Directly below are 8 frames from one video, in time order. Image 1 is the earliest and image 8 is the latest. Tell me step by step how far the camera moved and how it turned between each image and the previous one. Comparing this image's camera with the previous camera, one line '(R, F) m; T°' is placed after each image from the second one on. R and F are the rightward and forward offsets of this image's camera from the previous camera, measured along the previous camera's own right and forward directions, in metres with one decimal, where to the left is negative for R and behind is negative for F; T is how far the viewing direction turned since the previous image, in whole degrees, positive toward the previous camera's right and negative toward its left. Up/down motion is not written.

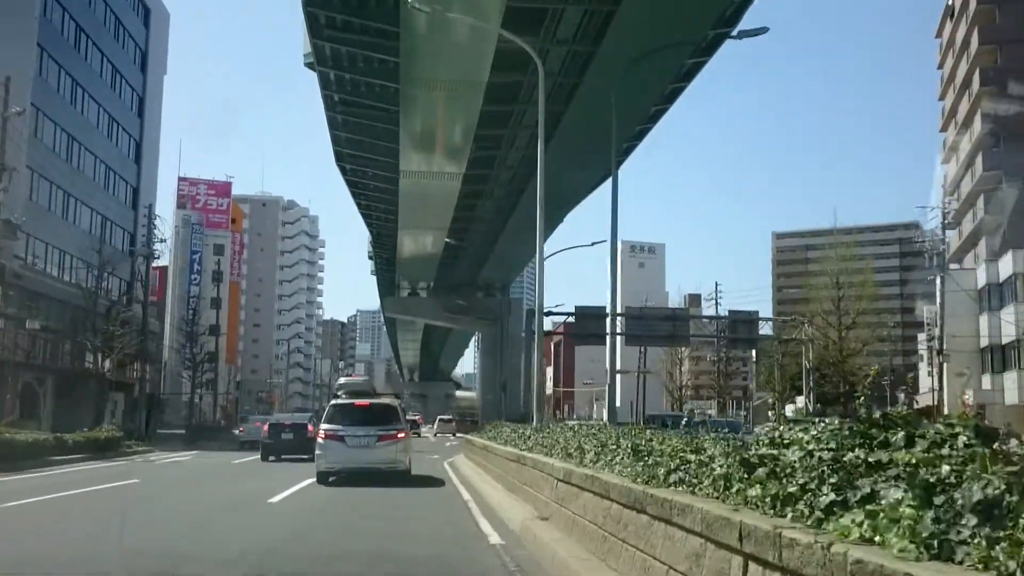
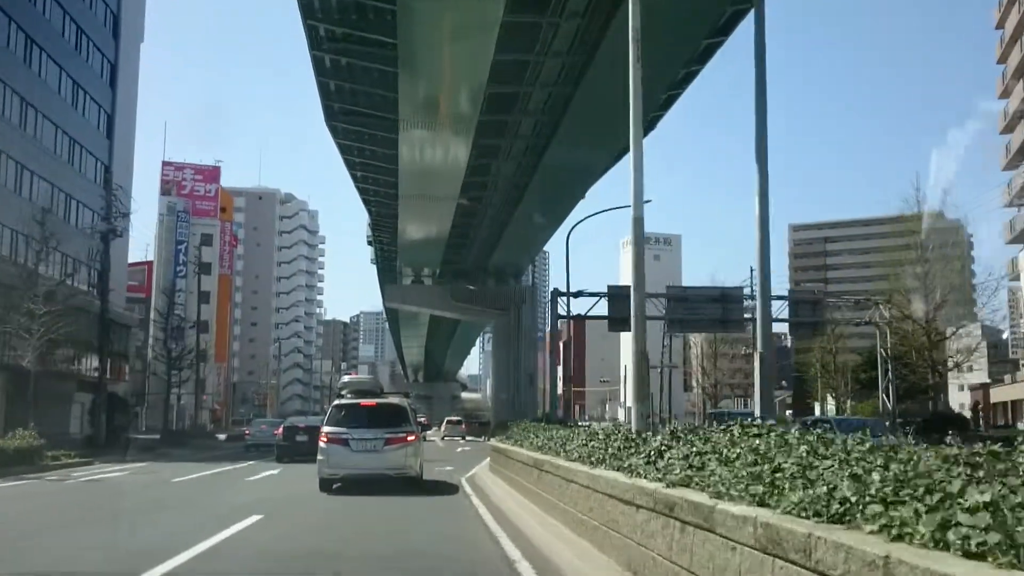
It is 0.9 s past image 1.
(-0.3, +3.5) m; 0°
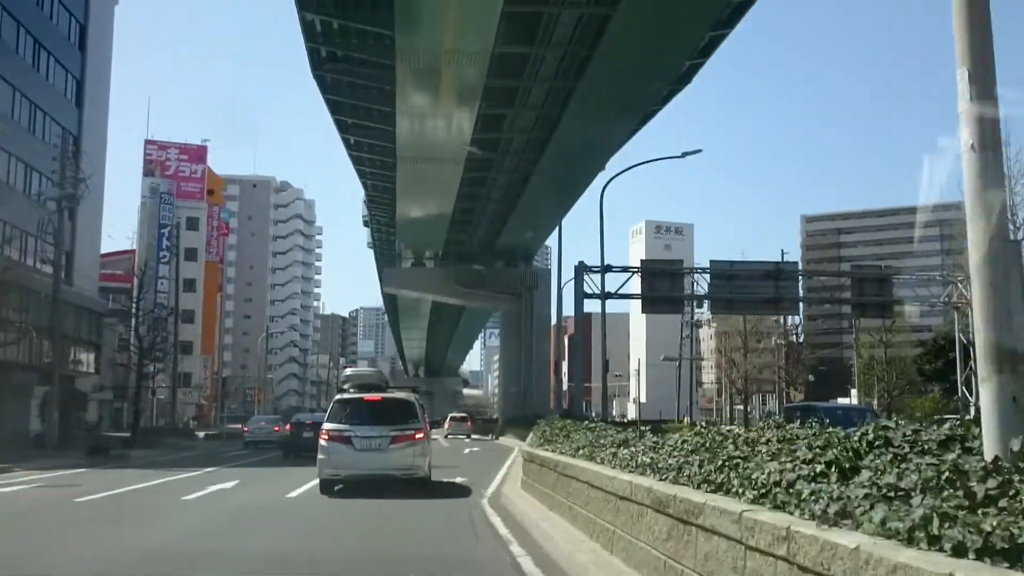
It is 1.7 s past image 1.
(-0.3, +2.8) m; 0°
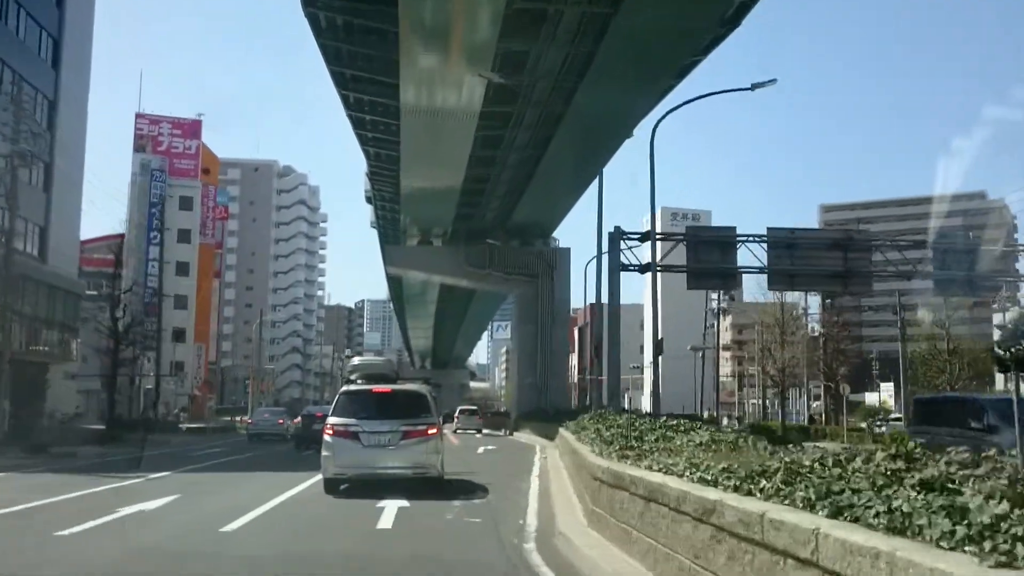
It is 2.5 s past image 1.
(-0.2, +2.4) m; 0°
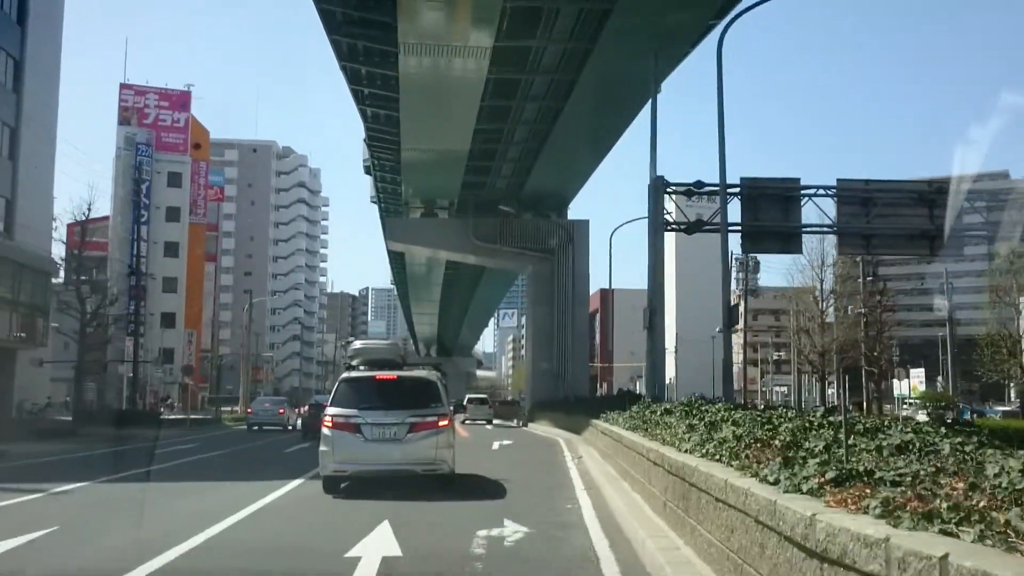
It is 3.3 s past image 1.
(-0.2, +2.3) m; 0°
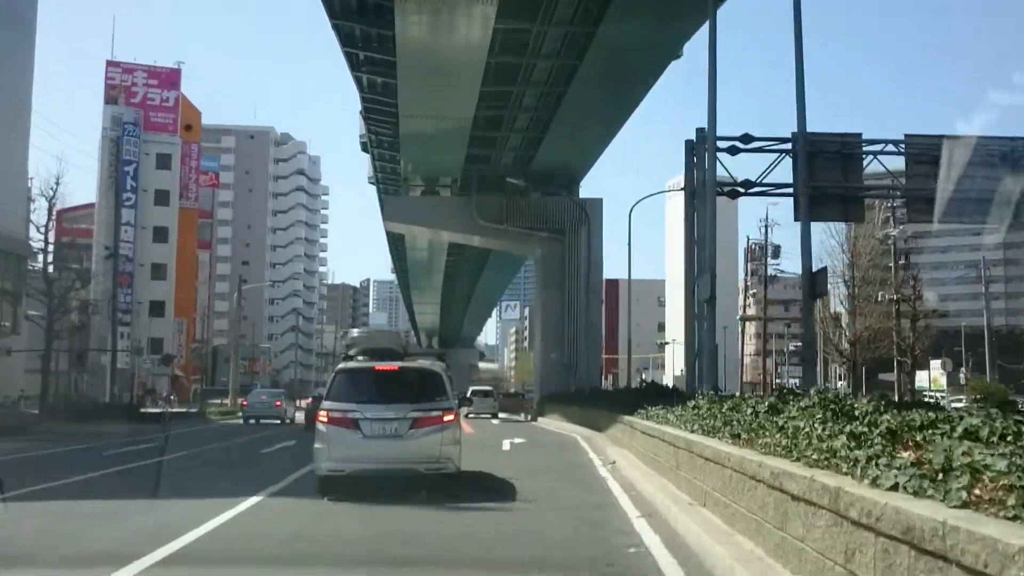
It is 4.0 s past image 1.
(-0.1, +1.6) m; 0°
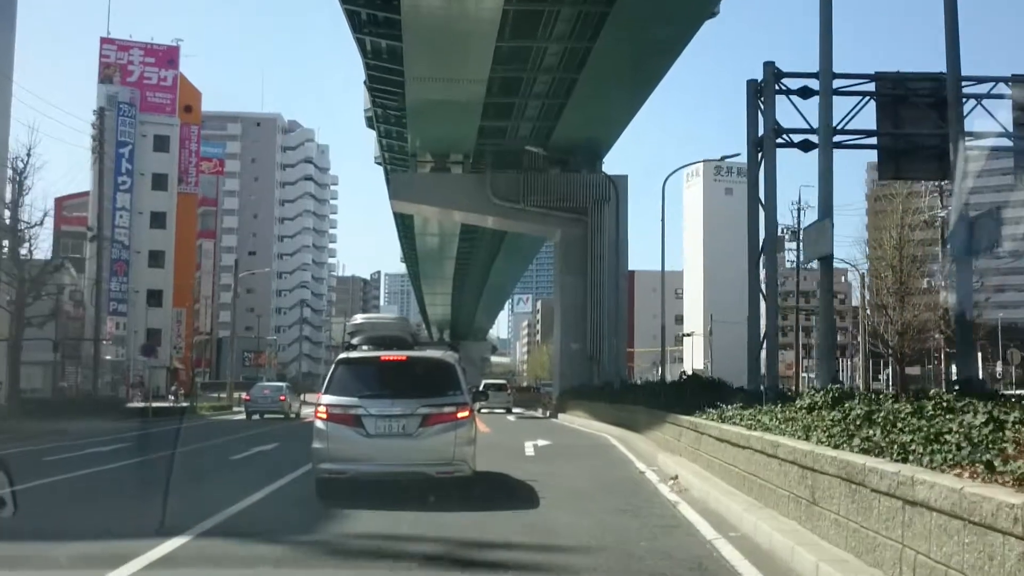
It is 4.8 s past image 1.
(-0.1, +1.7) m; -1°
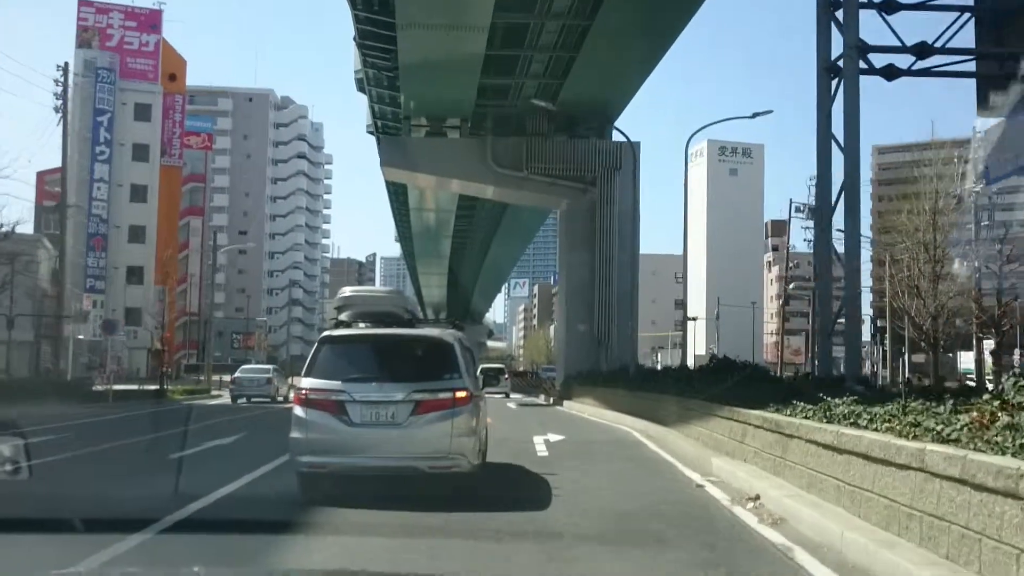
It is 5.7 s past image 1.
(-0.1, +1.6) m; 0°
